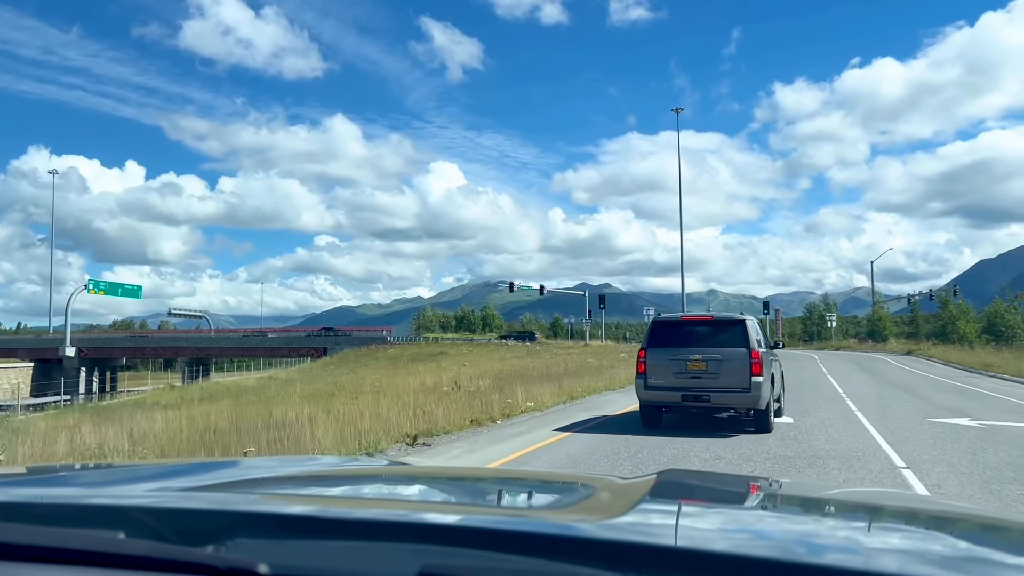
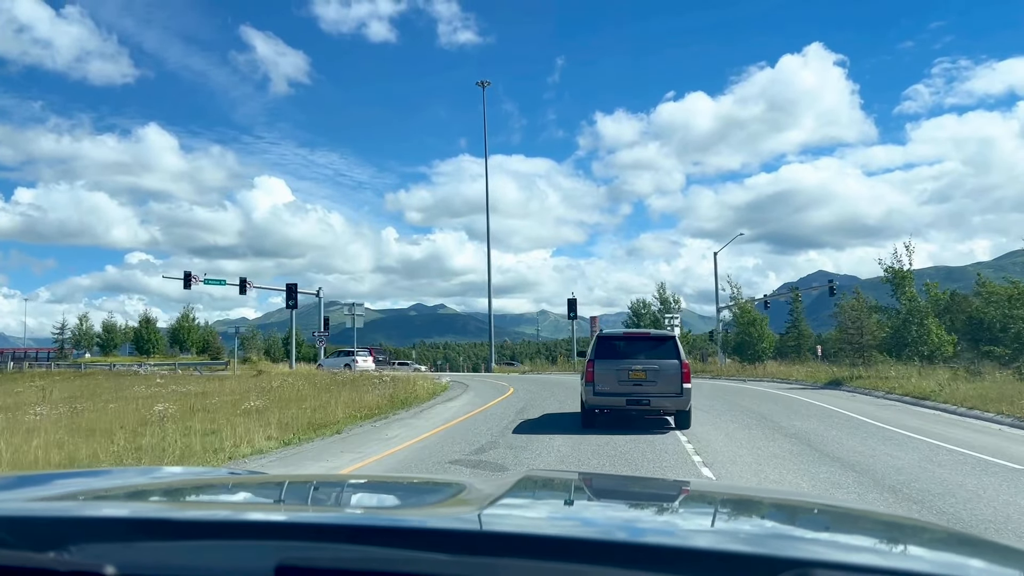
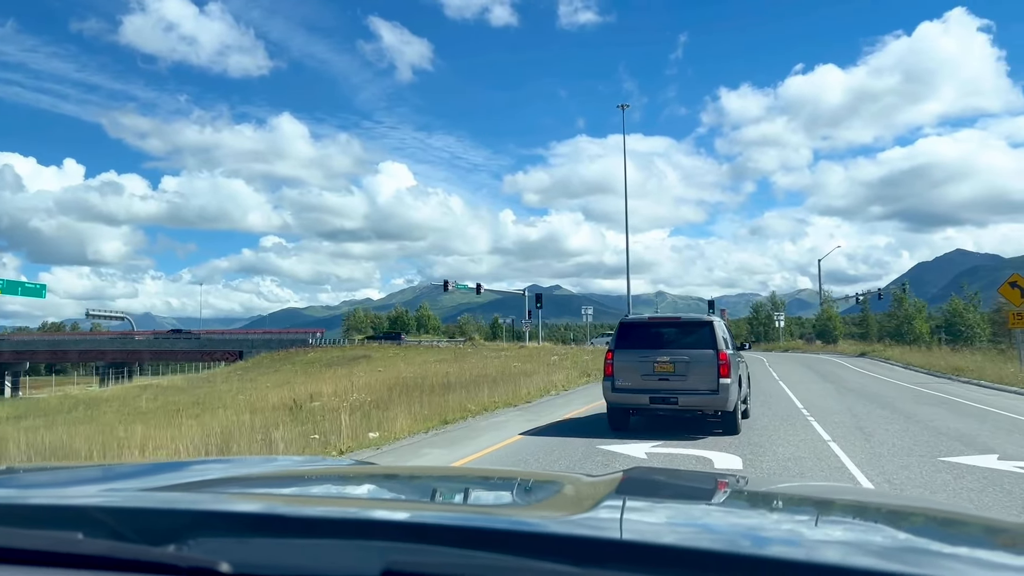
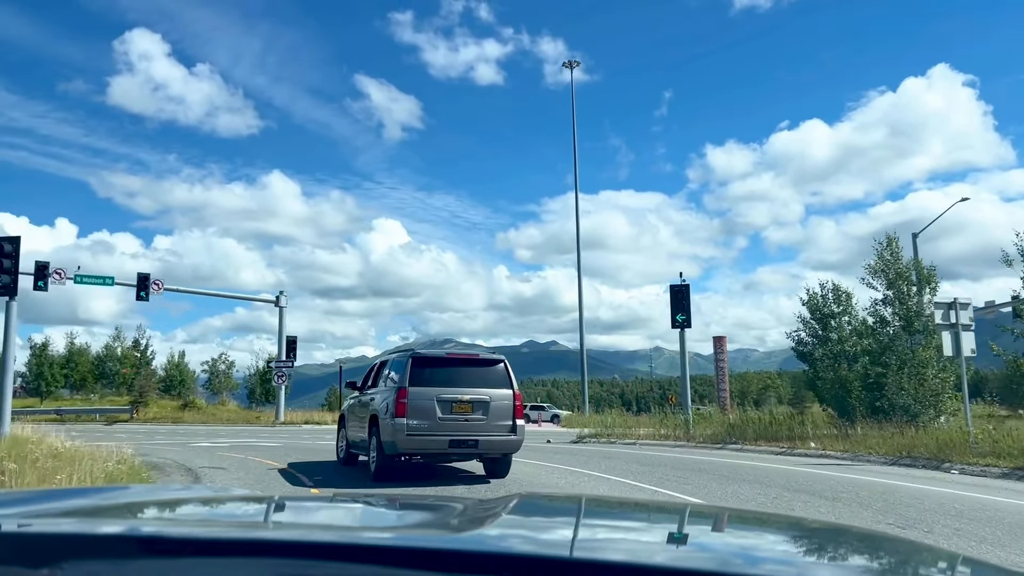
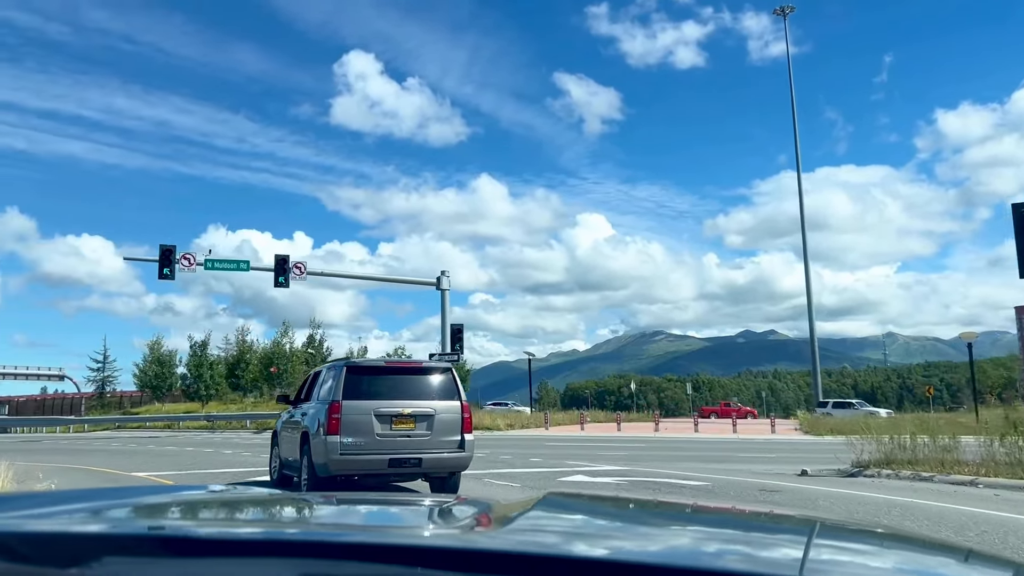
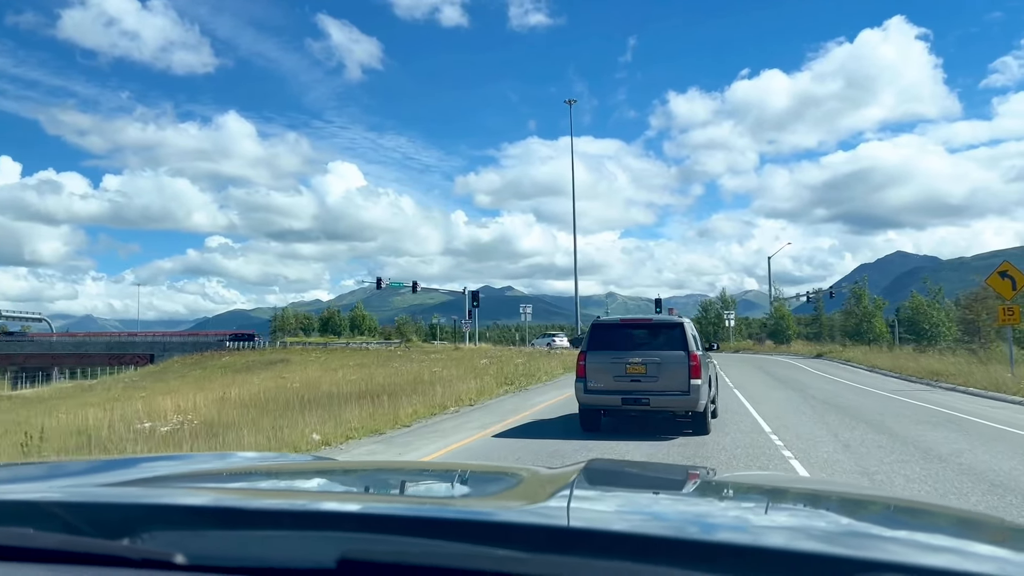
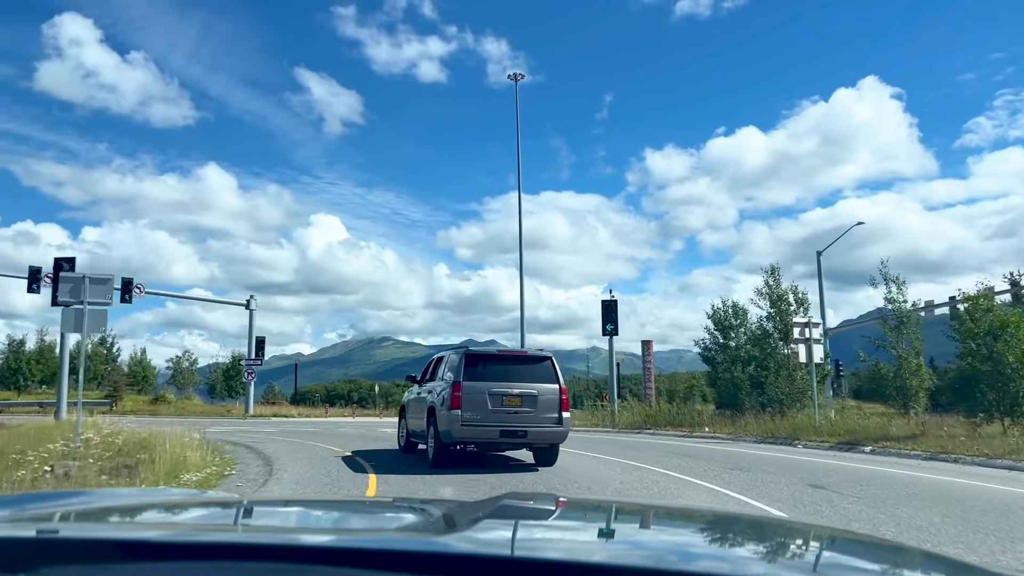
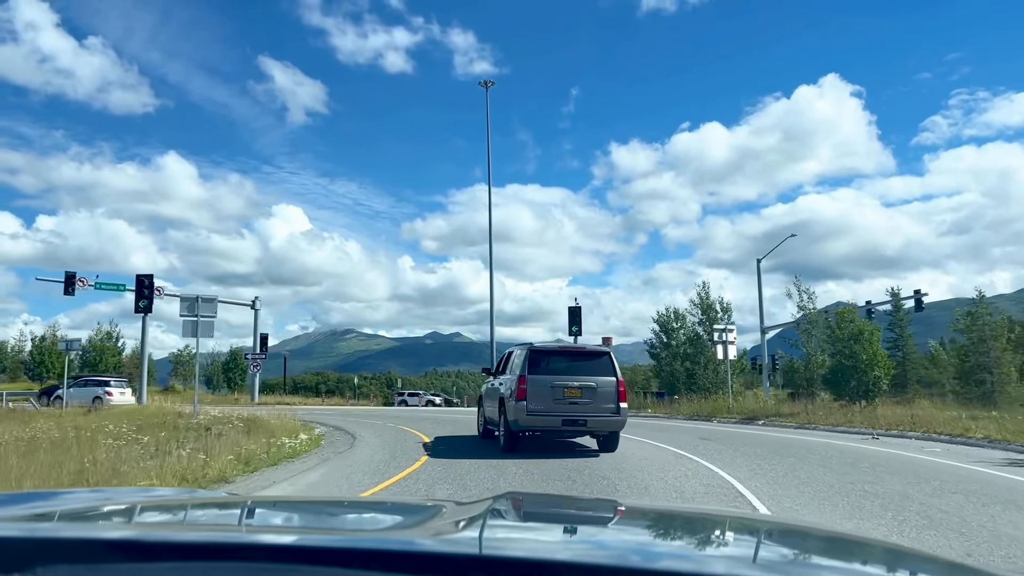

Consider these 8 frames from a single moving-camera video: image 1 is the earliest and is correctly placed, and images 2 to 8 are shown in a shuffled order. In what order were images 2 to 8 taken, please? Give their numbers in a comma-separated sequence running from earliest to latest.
3, 6, 2, 8, 7, 4, 5
